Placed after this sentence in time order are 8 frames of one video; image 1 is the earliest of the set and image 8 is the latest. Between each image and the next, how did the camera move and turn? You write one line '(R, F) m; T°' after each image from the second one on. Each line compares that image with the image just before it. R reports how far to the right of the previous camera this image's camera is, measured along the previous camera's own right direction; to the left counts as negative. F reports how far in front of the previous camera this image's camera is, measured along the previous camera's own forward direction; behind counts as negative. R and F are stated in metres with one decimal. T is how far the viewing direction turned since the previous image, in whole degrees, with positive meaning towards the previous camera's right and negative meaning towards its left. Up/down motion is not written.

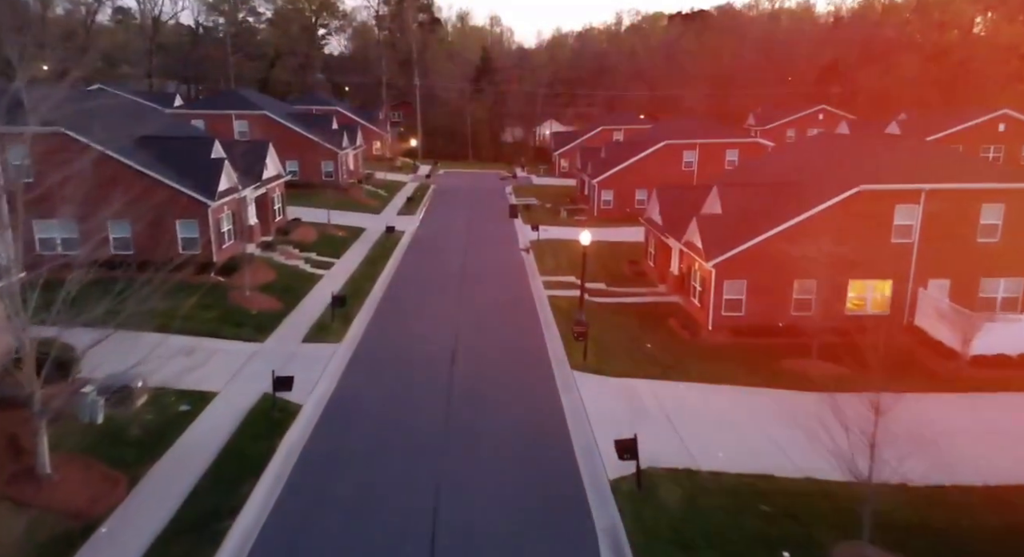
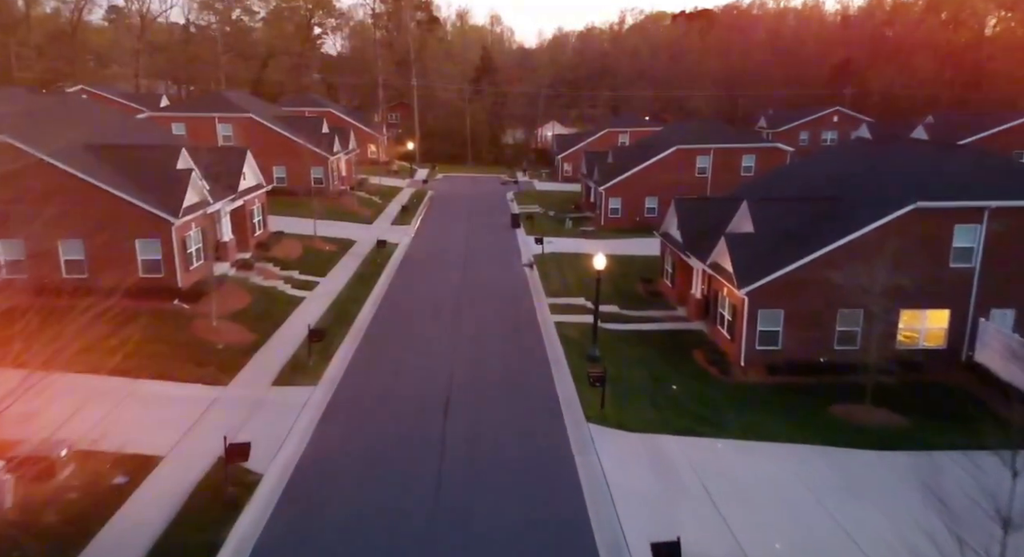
(-0.1, +2.8) m; 0°
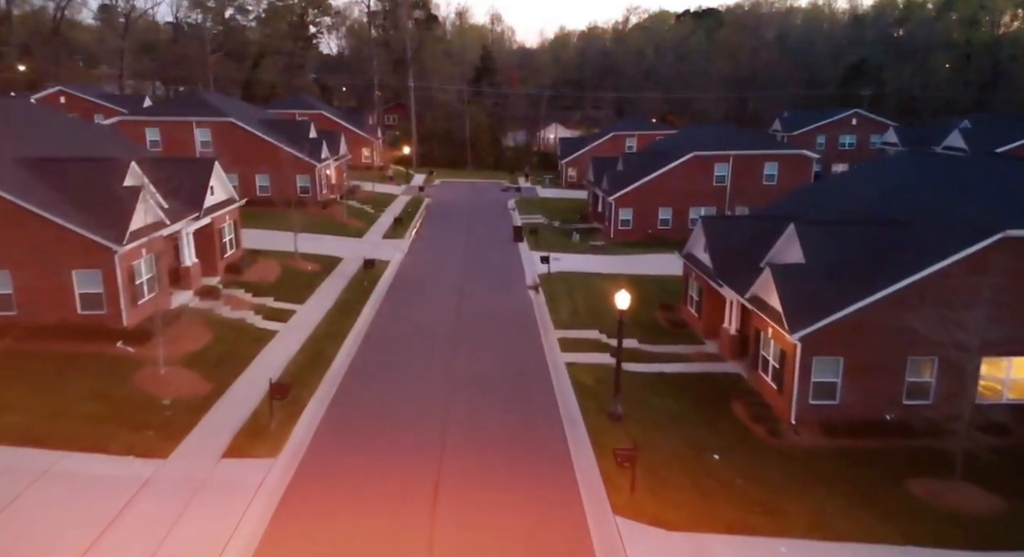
(-0.1, +3.2) m; 0°
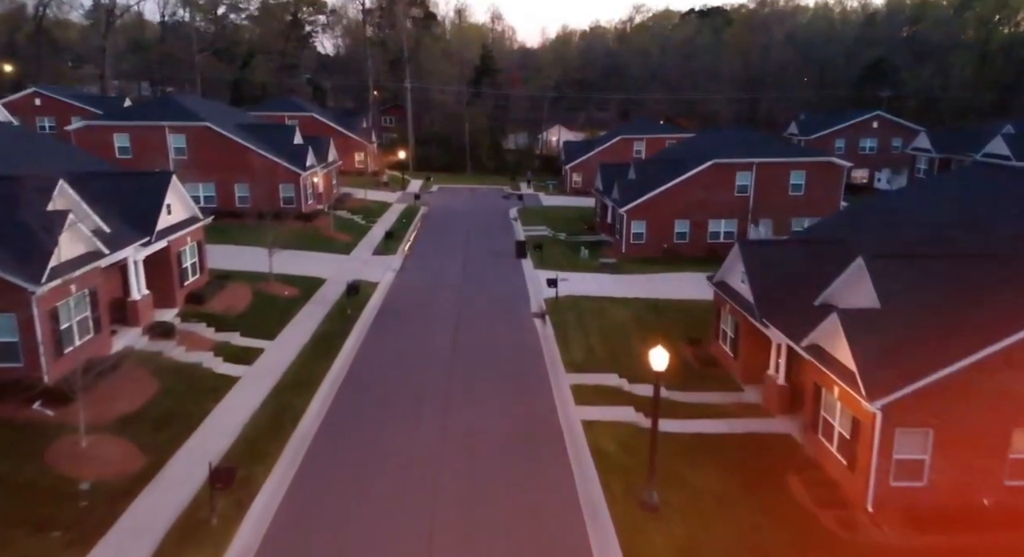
(-0.1, +3.3) m; 0°
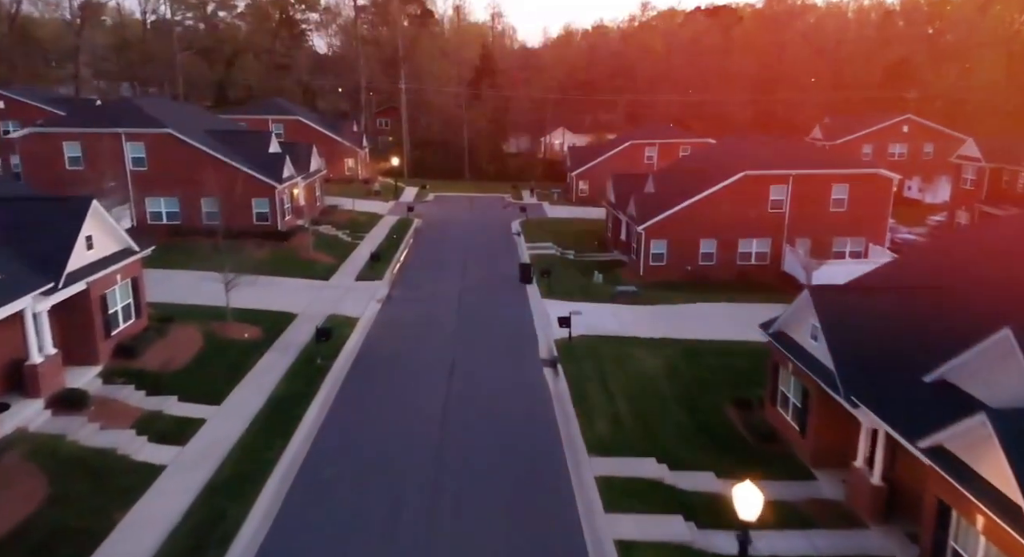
(-0.1, +4.1) m; 0°
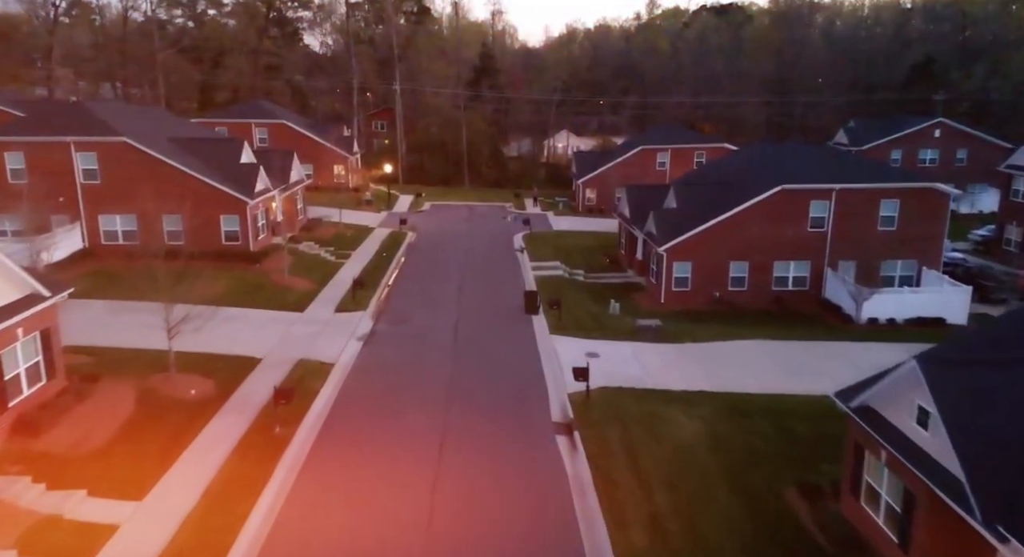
(-0.1, +3.7) m; 0°
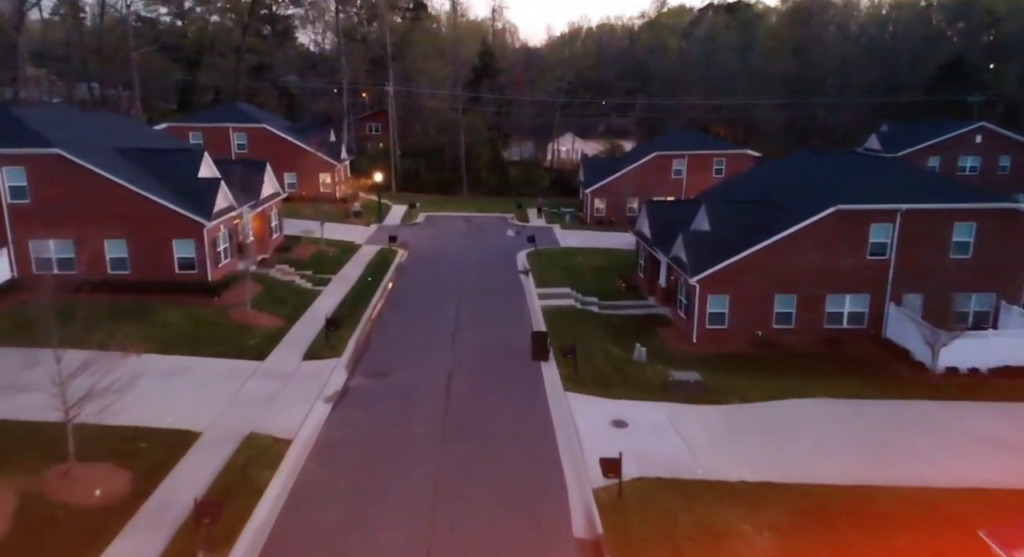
(-0.1, +4.2) m; 0°
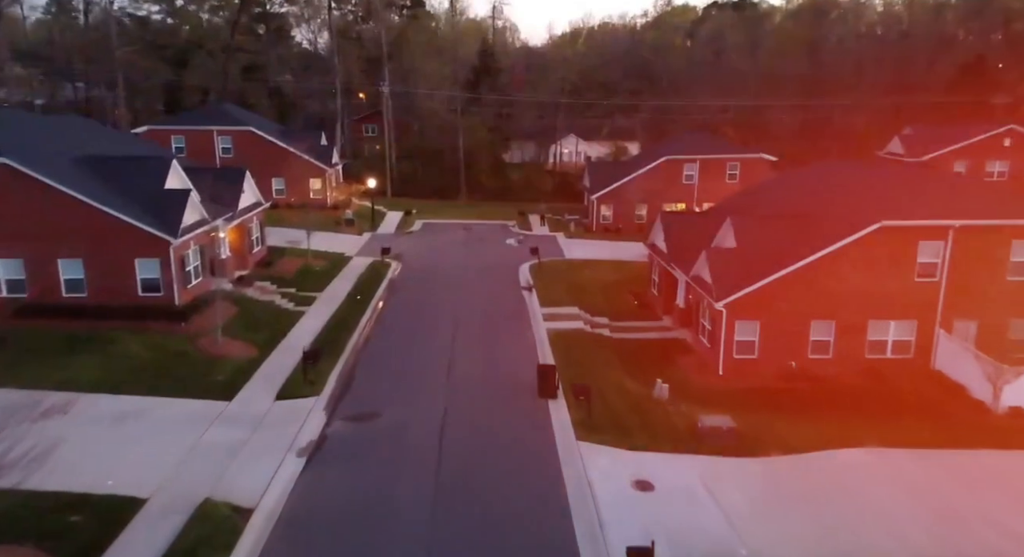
(-0.1, +2.5) m; 0°
